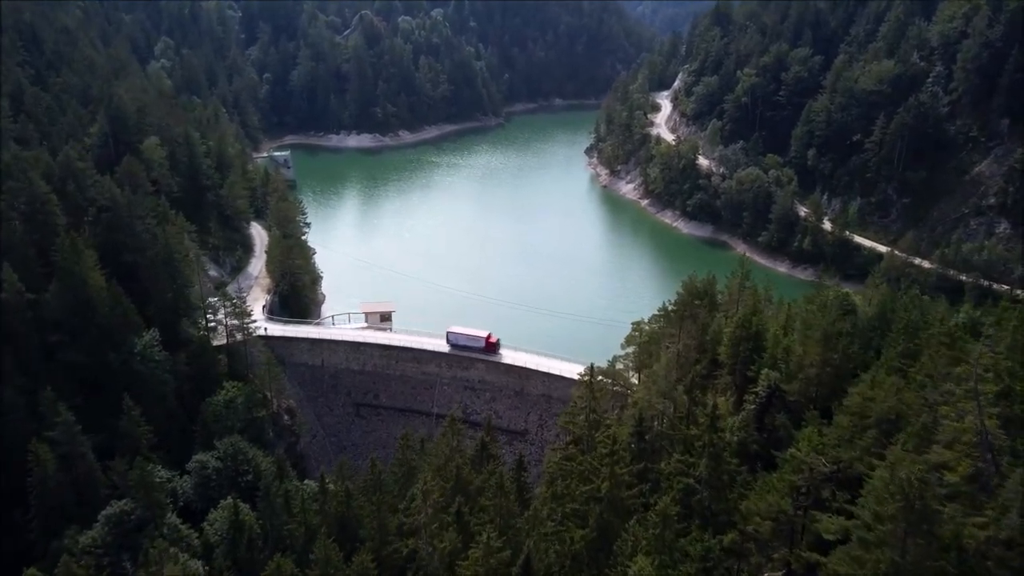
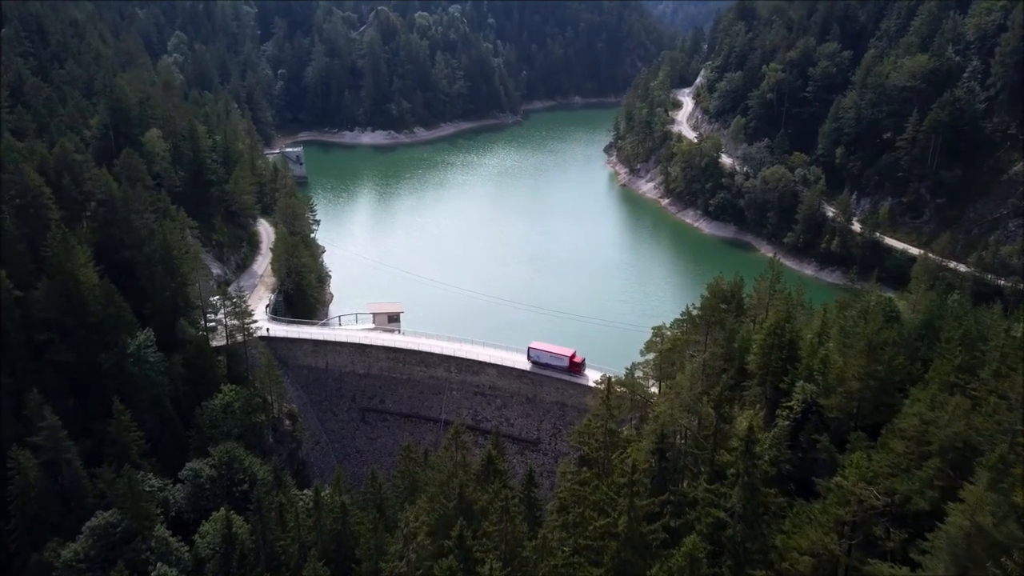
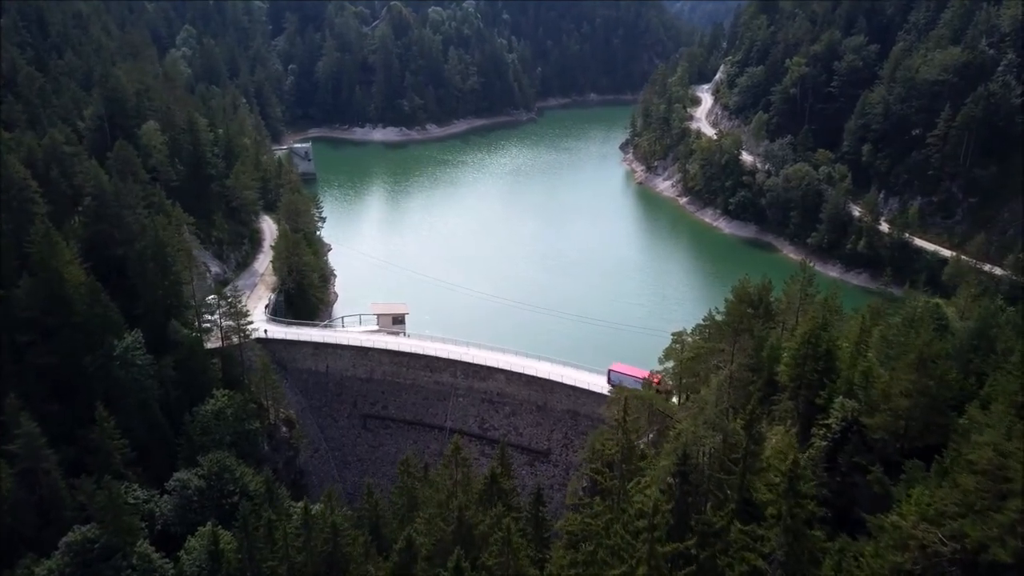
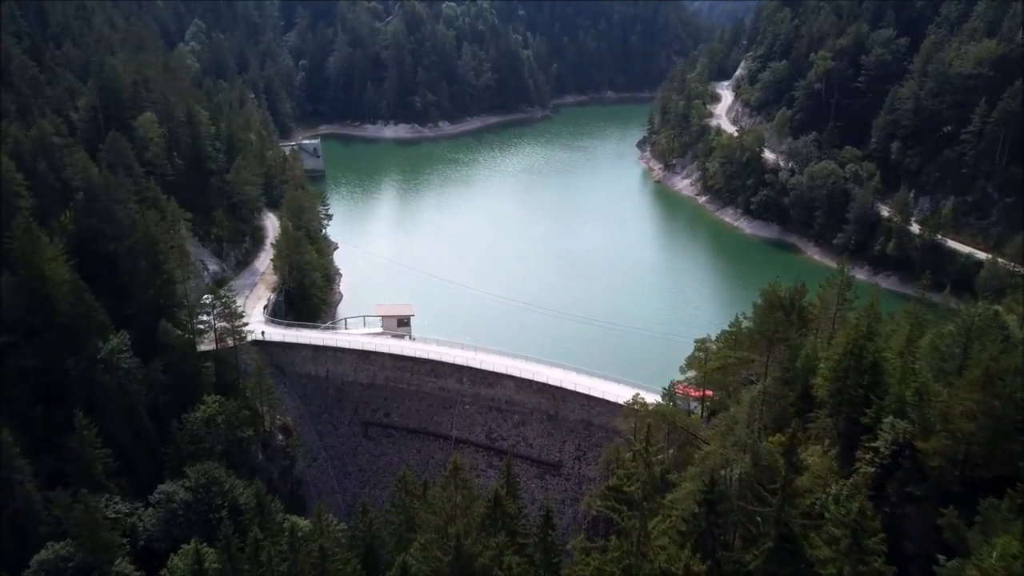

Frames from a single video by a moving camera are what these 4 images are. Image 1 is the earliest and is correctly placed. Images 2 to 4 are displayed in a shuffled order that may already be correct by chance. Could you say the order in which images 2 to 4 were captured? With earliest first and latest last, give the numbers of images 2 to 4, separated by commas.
2, 3, 4
